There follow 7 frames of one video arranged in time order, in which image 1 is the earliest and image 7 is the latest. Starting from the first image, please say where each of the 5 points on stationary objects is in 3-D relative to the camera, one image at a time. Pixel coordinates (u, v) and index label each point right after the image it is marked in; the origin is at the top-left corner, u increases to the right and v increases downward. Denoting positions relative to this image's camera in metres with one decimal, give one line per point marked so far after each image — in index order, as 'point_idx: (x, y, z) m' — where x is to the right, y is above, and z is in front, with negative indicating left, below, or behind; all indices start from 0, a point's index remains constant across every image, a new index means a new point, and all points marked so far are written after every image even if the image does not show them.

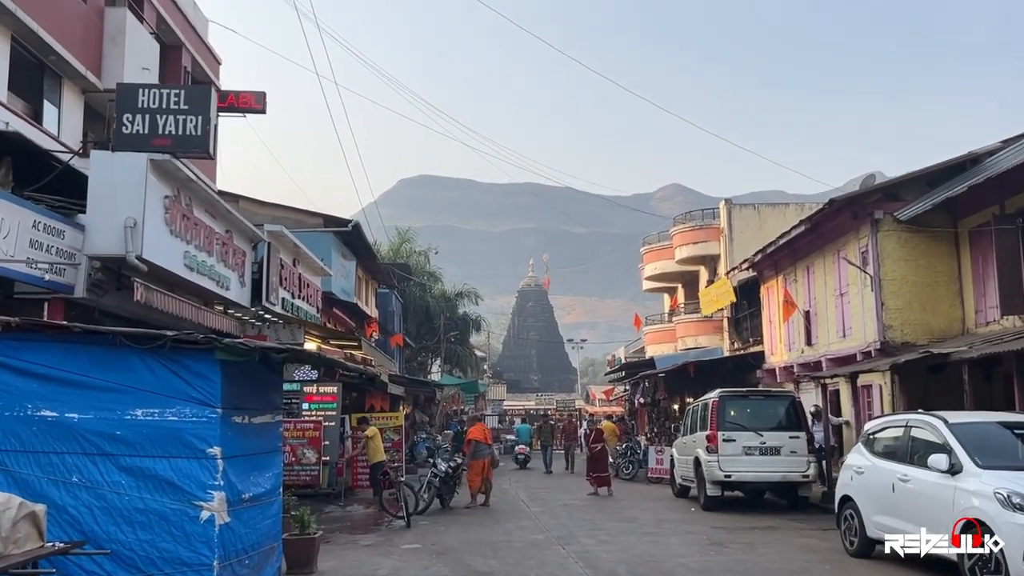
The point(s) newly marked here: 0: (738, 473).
0: (+3.5, -2.9, +13.8) m
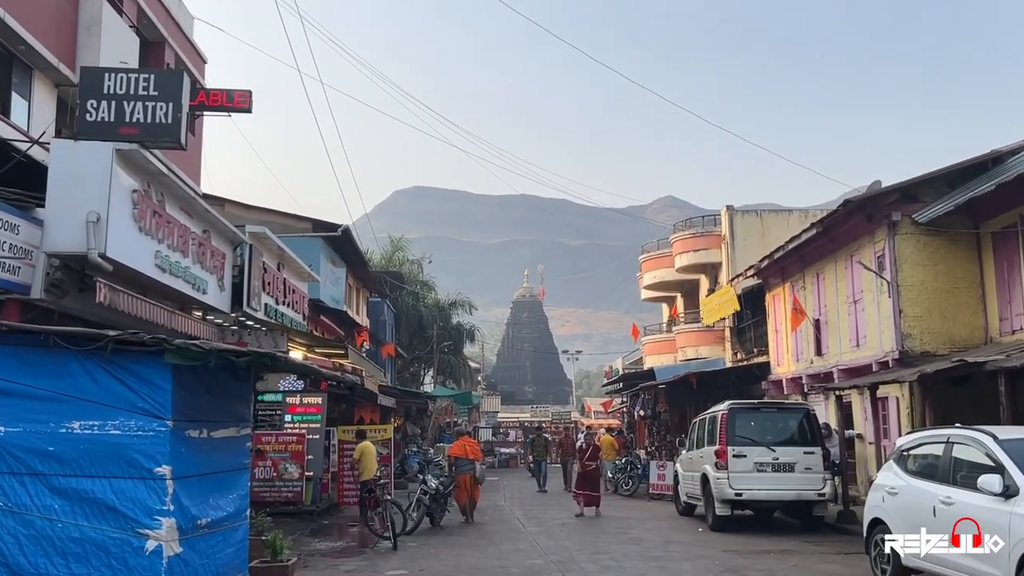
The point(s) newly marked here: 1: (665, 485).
0: (+3.5, -3.0, +12.9) m
1: (+3.3, -4.2, +18.9) m
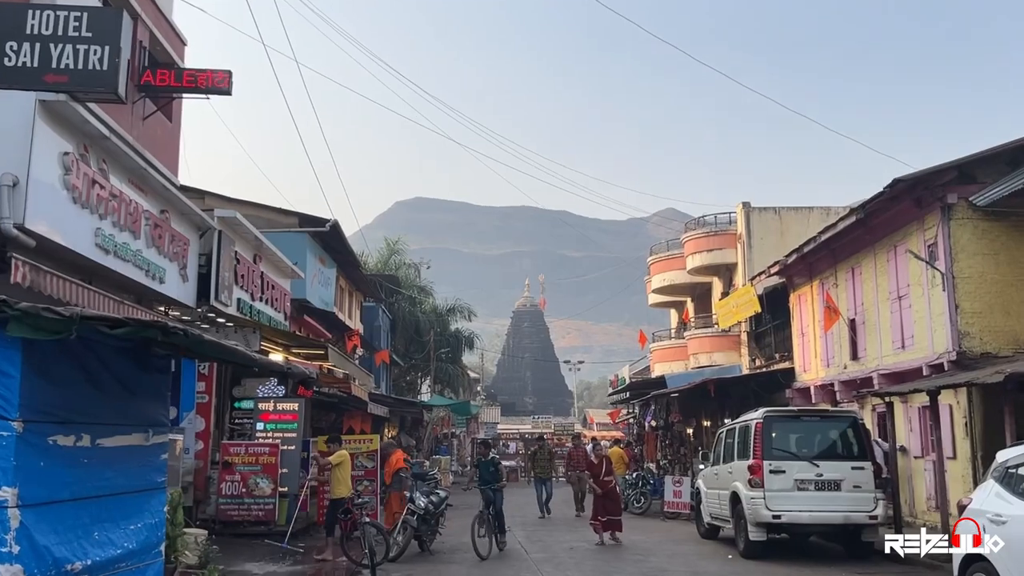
0: (+3.5, -2.8, +11.1) m
1: (+3.3, -4.1, +17.1) m
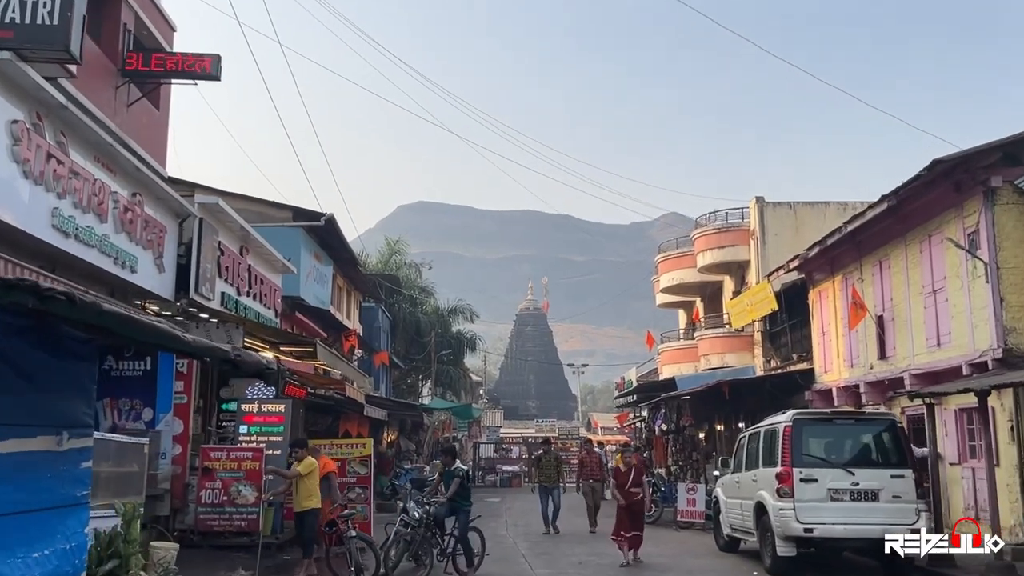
0: (+3.5, -2.7, +10.0) m
1: (+3.3, -4.0, +16.0) m
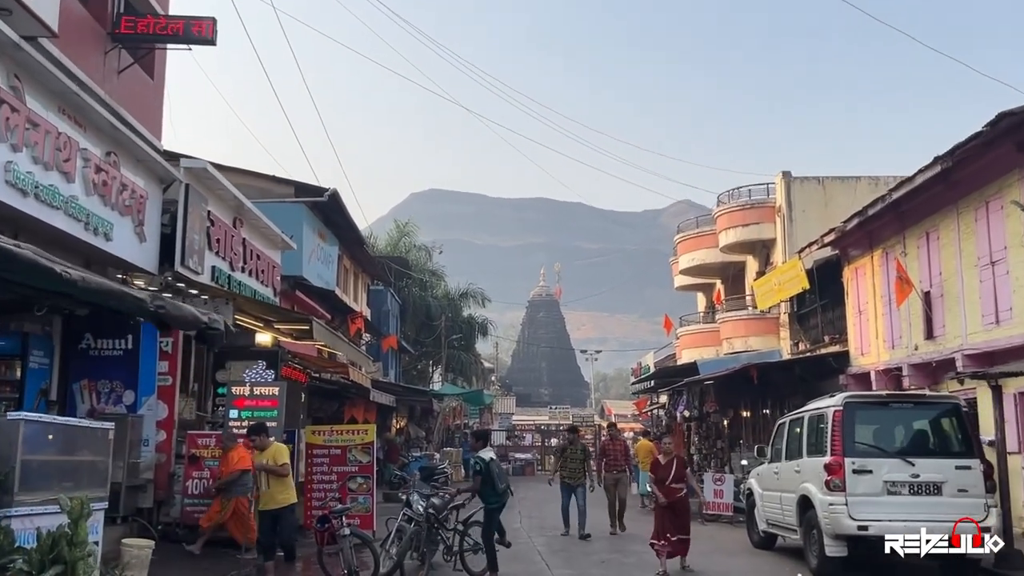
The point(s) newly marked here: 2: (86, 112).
0: (+3.7, -2.4, +8.9) m
1: (+3.6, -3.6, +14.9) m
2: (-4.6, +1.9, +9.6) m
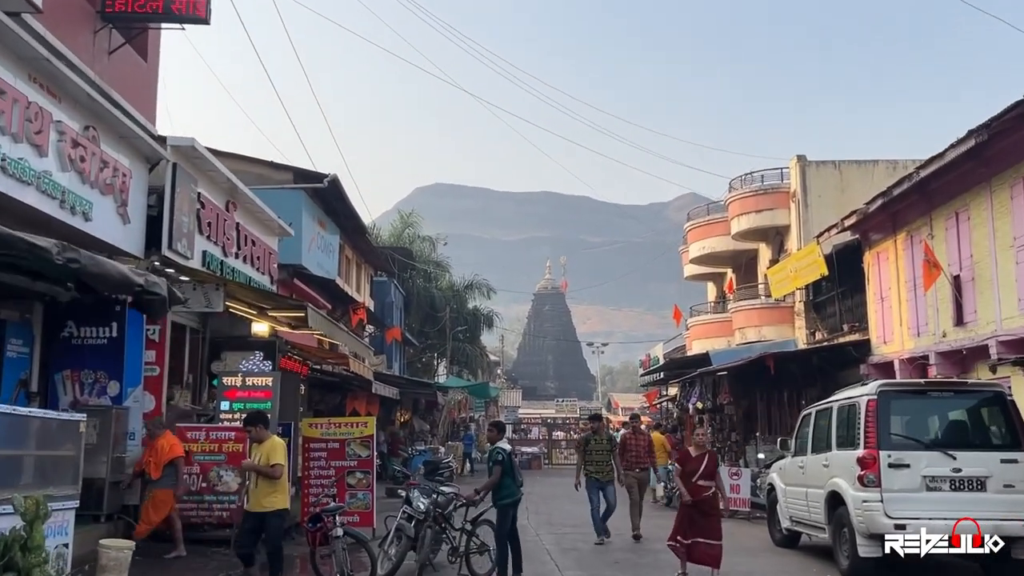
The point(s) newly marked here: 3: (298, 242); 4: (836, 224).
0: (+3.7, -2.2, +8.2) m
1: (+3.7, -3.4, +14.2) m
2: (-4.6, +2.1, +9.0) m
3: (-4.8, +1.0, +19.9) m
4: (+6.2, +1.2, +17.2) m
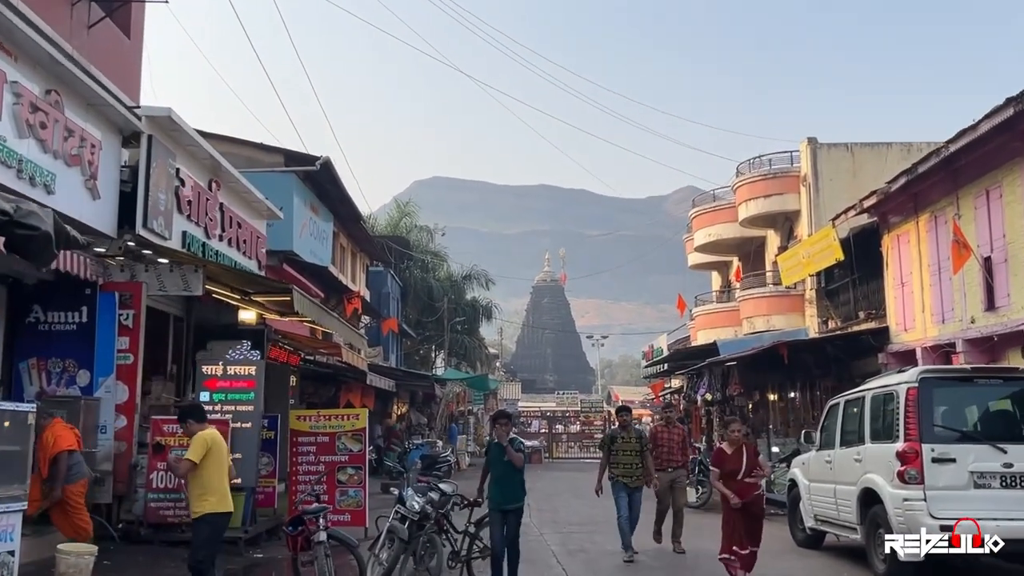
0: (+3.8, -2.0, +7.4) m
1: (+3.7, -3.1, +13.4) m
2: (-4.5, +2.3, +8.1) m
3: (-4.7, +1.3, +19.0) m
4: (+6.3, +1.5, +16.4) m
